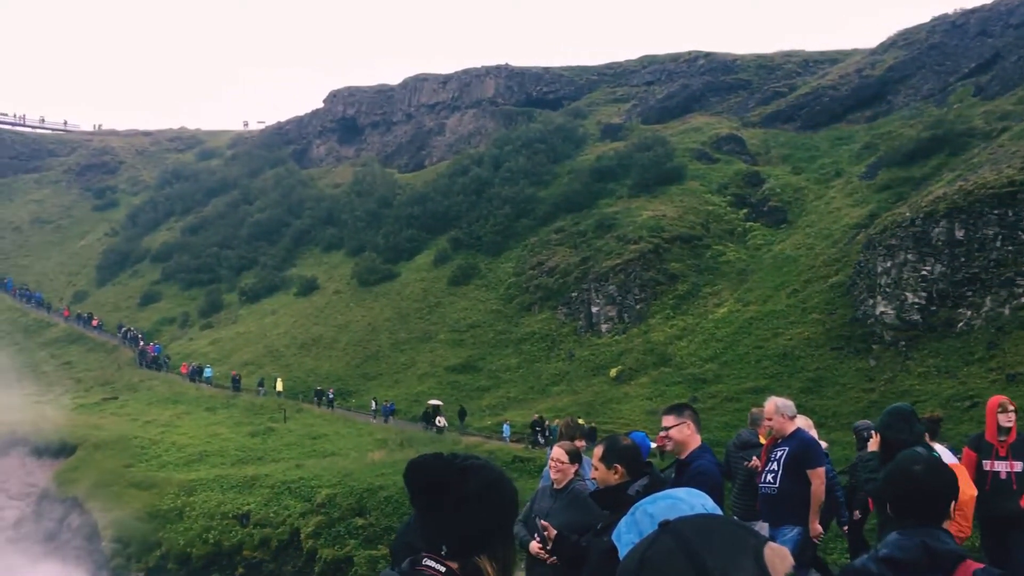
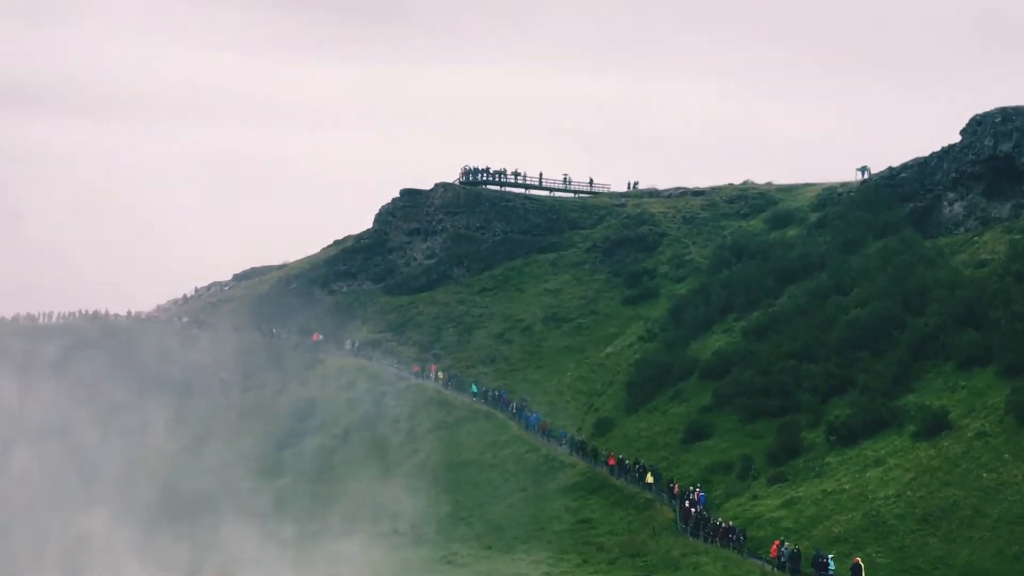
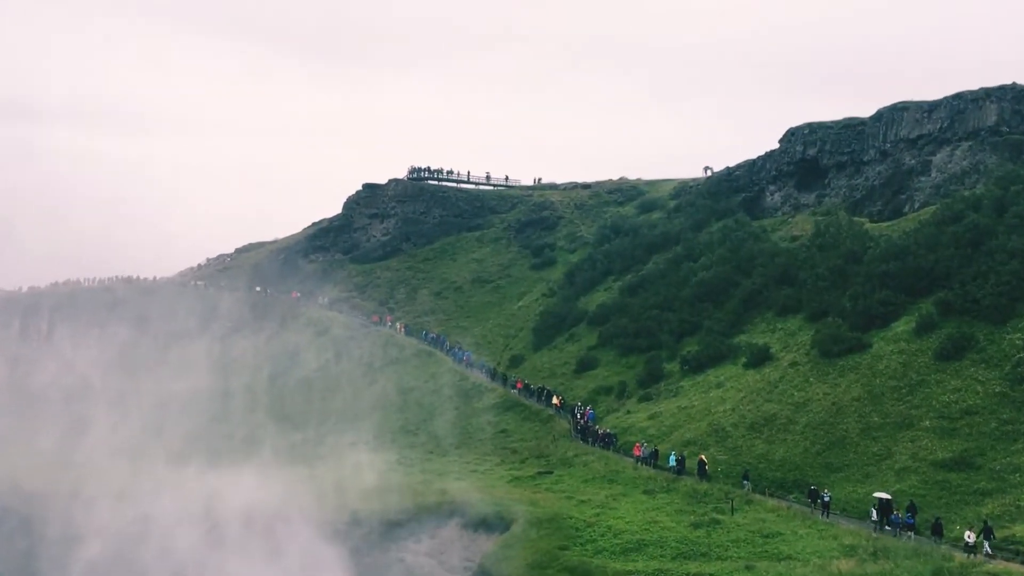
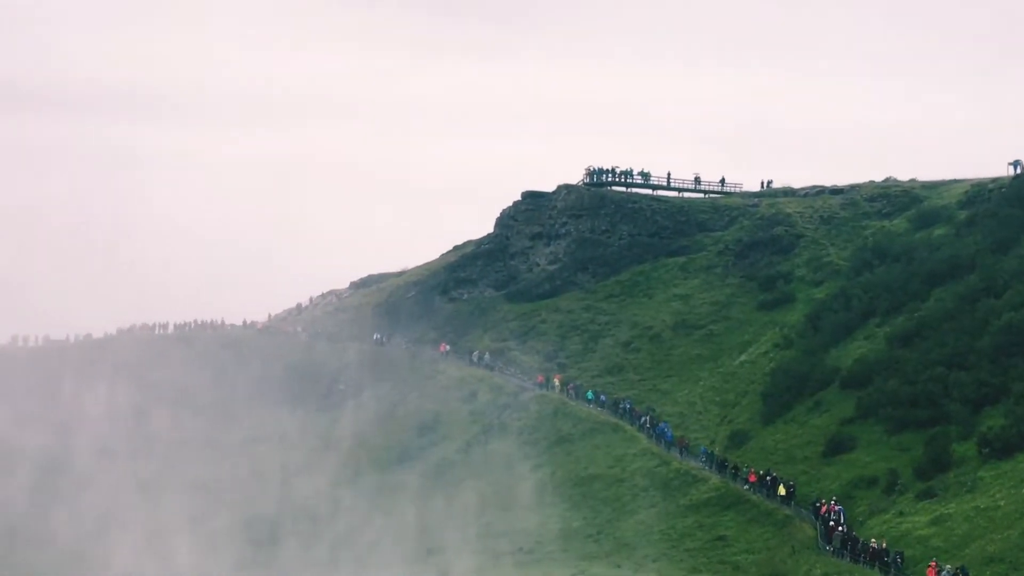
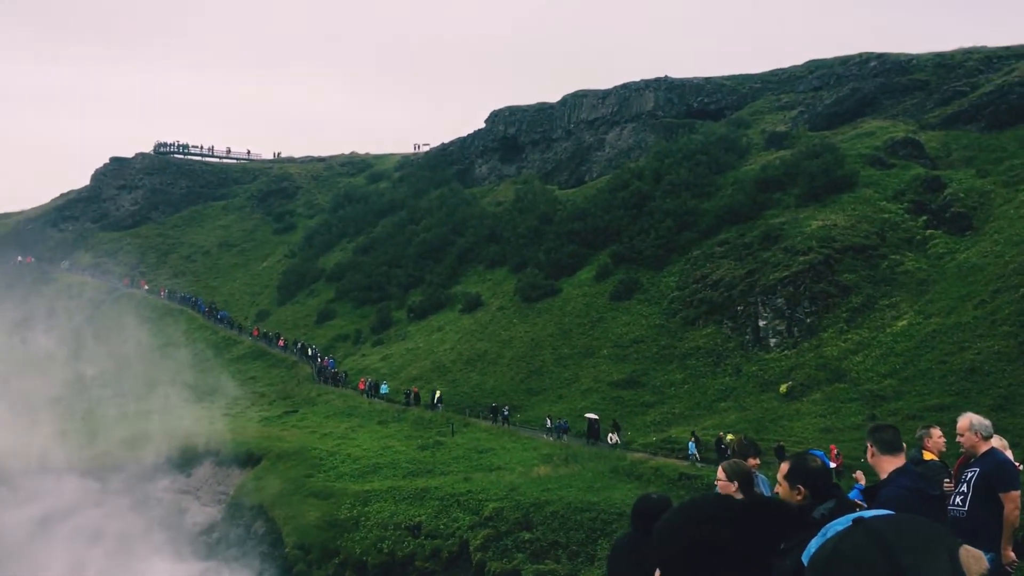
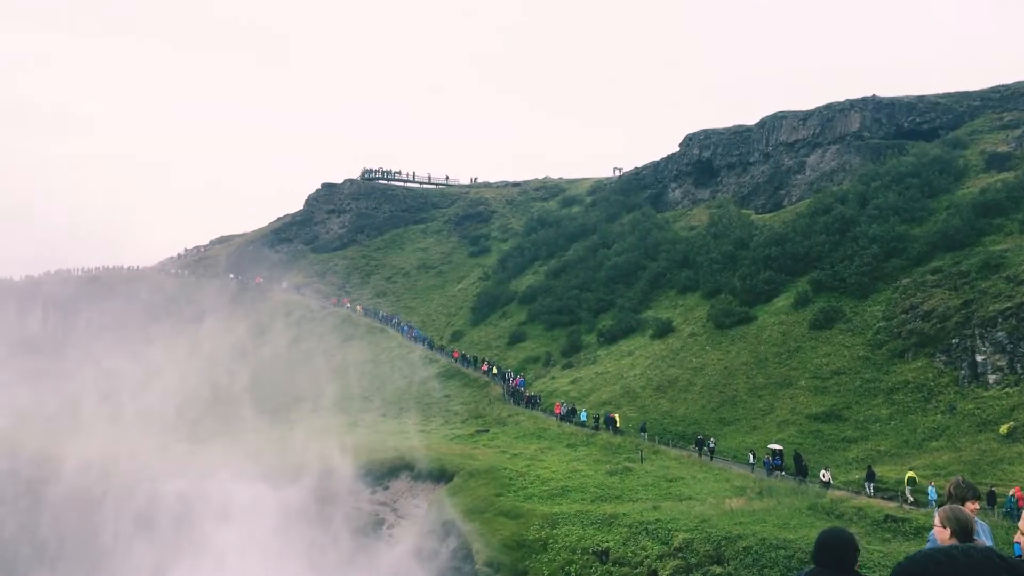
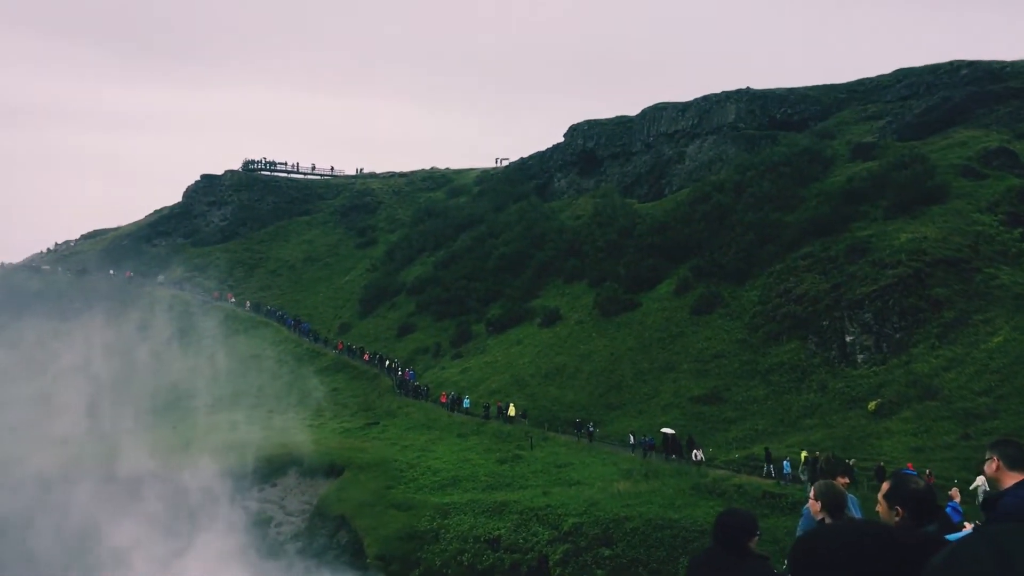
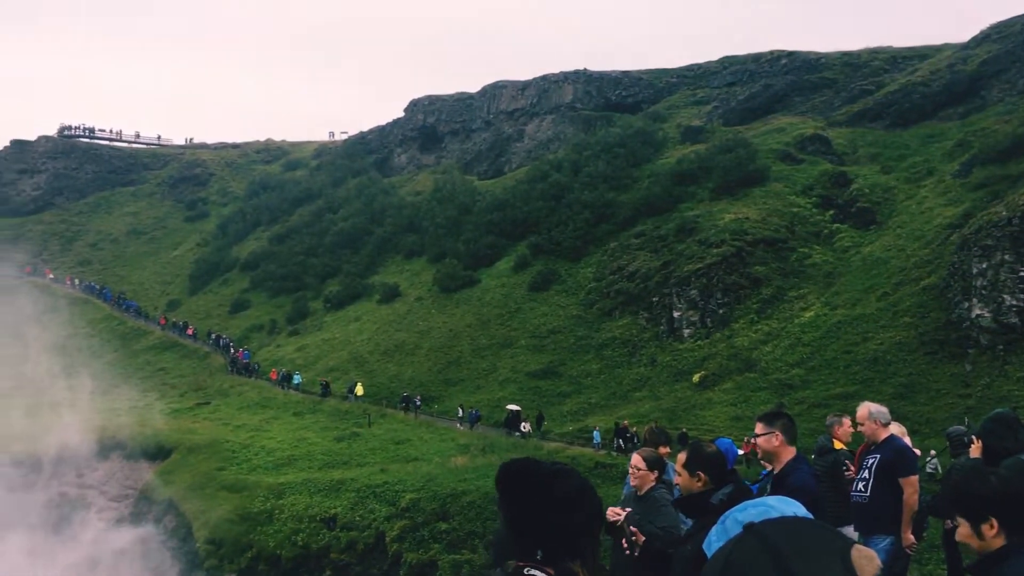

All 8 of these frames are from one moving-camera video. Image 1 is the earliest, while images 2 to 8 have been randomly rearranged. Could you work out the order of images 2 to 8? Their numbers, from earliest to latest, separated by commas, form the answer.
8, 5, 7, 6, 3, 2, 4
